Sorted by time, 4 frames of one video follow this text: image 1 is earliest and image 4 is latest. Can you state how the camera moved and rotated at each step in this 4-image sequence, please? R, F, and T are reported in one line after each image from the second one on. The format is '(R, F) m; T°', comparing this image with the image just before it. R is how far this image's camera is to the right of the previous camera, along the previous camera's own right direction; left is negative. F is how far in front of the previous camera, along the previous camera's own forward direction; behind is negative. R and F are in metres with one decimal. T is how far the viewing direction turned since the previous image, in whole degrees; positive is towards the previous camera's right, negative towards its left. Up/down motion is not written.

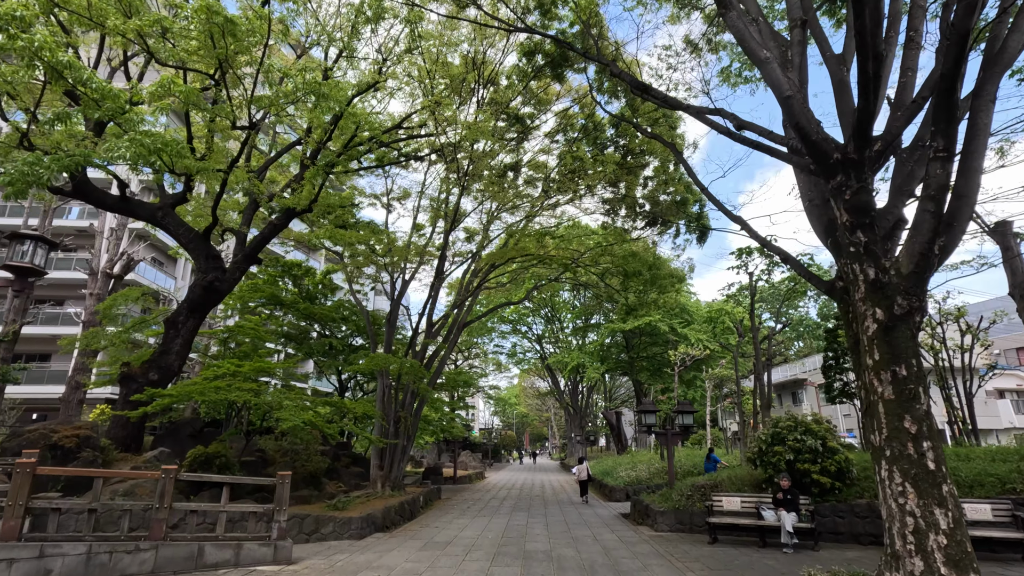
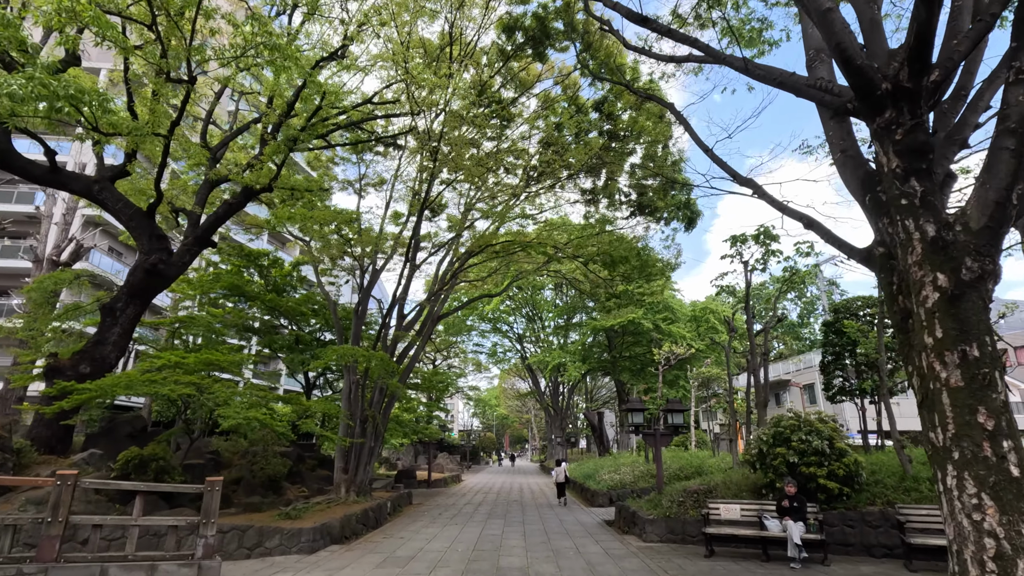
(+0.1, +0.7) m; +2°
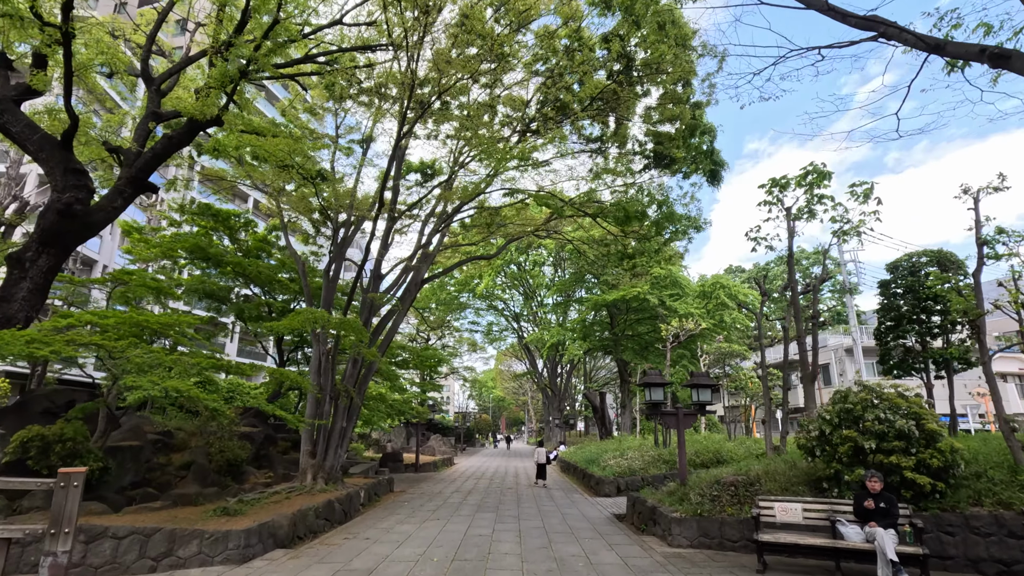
(0.0, +1.4) m; 0°
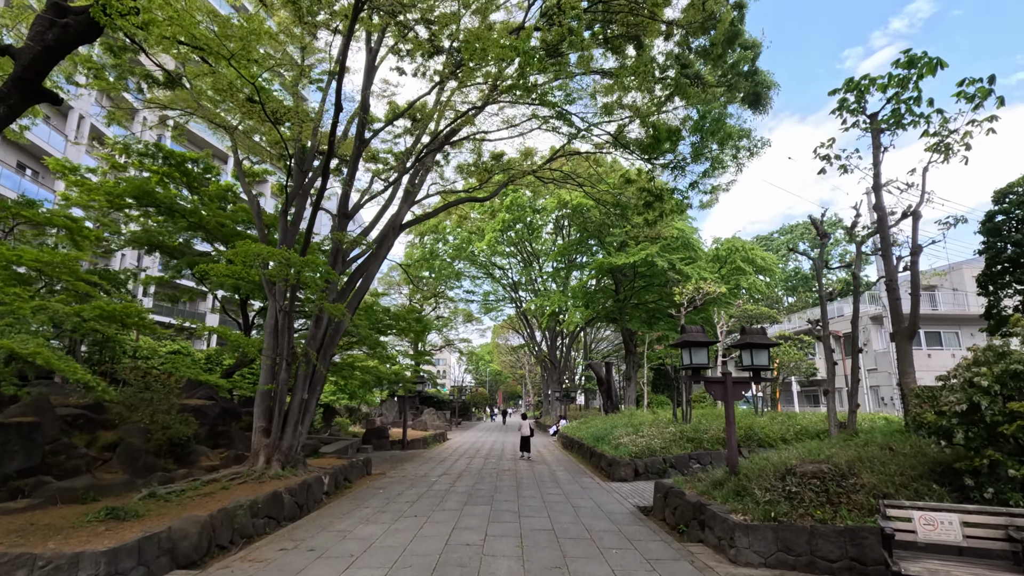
(0.0, +1.6) m; 0°
